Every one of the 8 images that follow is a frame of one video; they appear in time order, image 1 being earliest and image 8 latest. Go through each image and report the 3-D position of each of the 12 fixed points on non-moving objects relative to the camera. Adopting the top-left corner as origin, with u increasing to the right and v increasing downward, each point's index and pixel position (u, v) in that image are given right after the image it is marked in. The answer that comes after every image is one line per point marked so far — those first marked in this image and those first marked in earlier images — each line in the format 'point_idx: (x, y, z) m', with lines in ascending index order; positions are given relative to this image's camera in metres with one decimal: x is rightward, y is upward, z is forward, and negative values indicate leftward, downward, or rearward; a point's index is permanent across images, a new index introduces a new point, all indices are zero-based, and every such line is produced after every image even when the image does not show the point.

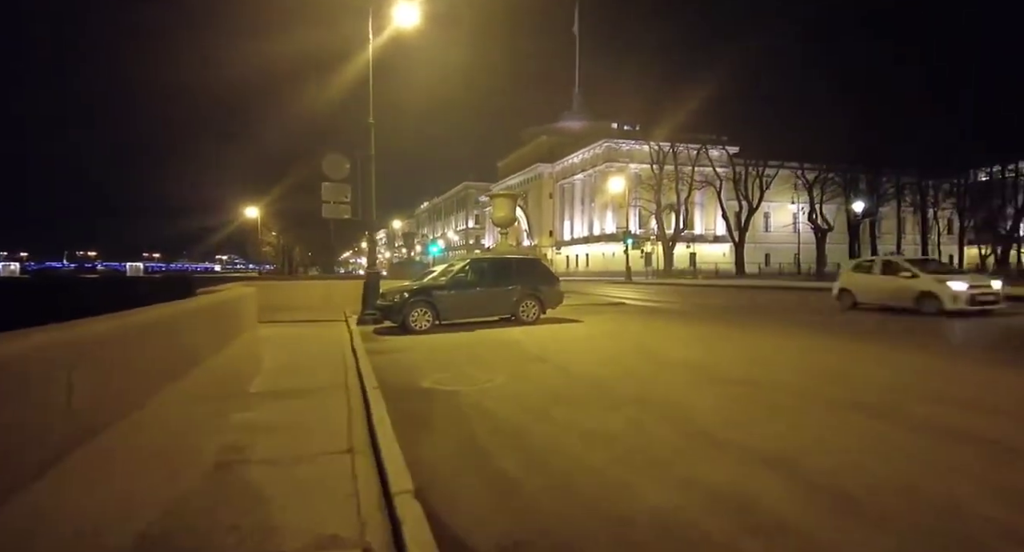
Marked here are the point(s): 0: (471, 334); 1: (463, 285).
0: (-1.0, -1.4, +13.0) m
1: (-1.2, -0.2, +13.6) m
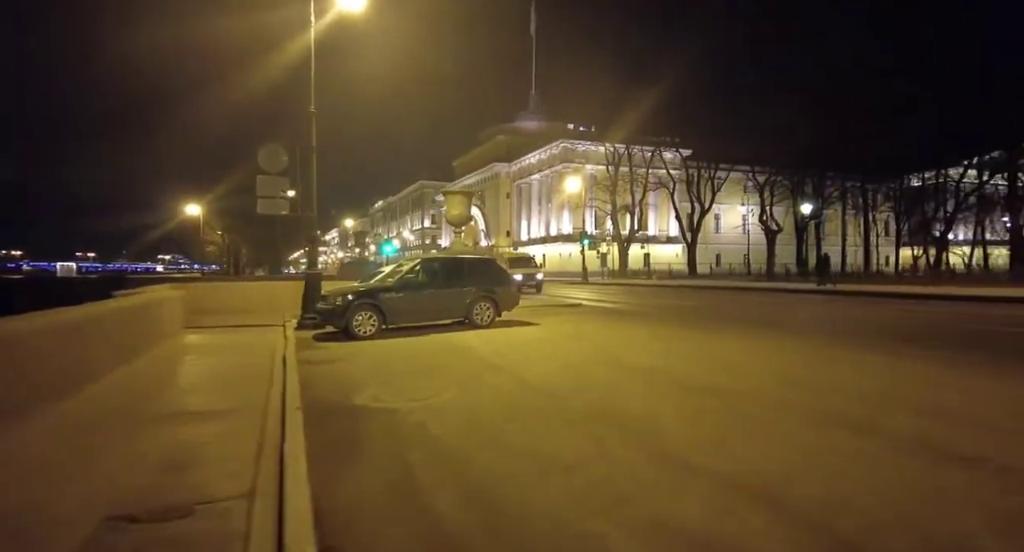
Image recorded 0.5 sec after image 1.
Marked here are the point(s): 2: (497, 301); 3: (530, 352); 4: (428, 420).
0: (-2.0, -1.4, +12.2) m
1: (-2.3, -0.3, +12.8) m
2: (-0.4, -0.6, +13.9) m
3: (+0.3, -1.5, +10.6) m
4: (-0.8, -1.4, +5.5) m
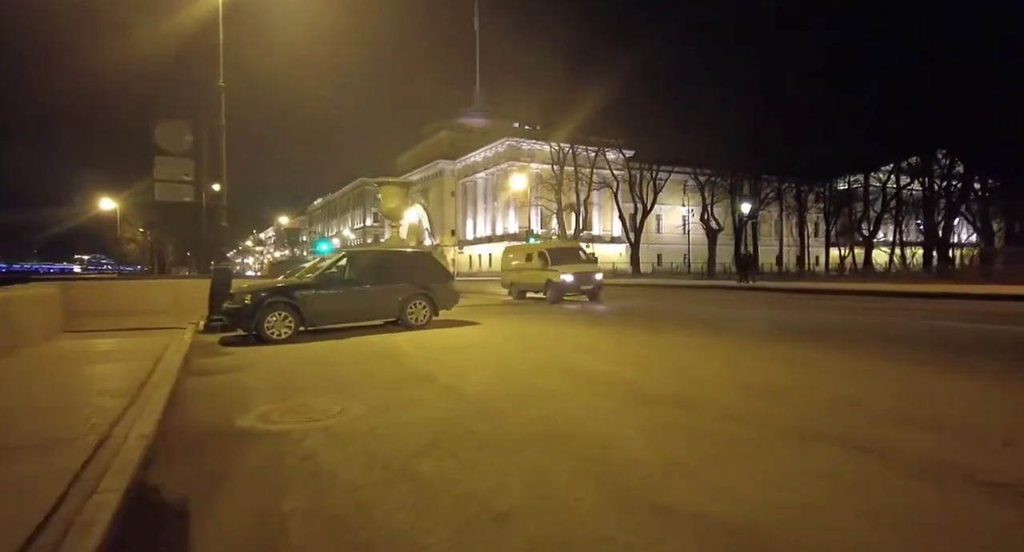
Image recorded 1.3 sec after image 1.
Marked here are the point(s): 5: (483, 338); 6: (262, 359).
0: (-3.2, -1.3, +10.8) m
1: (-3.6, -0.2, +11.4) m
2: (-1.8, -0.5, +12.8) m
3: (-0.8, -1.4, +9.5) m
4: (-1.4, -1.3, +4.3) m
5: (-0.7, -1.3, +12.0) m
6: (-4.1, -1.4, +9.1) m
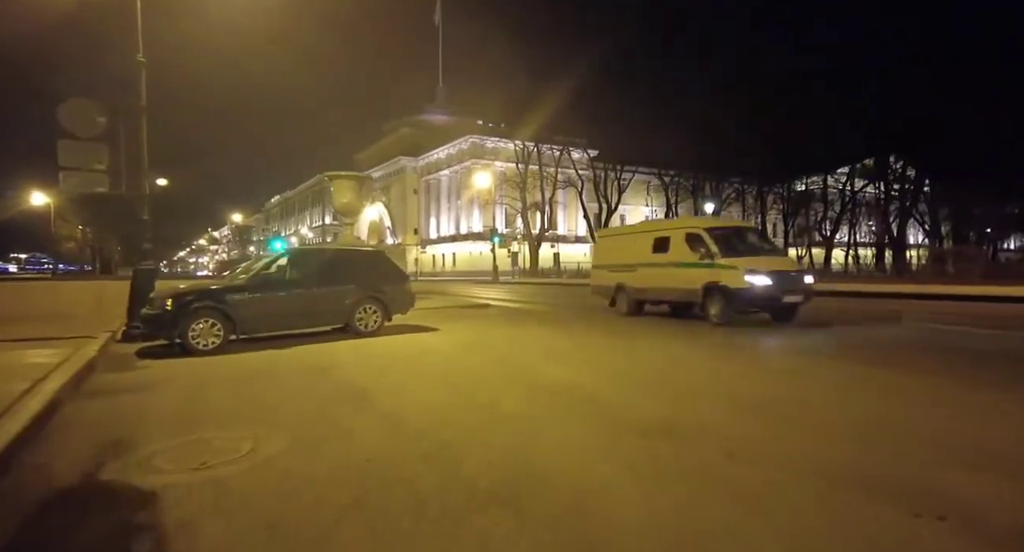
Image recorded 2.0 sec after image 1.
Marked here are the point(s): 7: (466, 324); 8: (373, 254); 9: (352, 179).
0: (-3.9, -1.3, +9.6) m
1: (-4.4, -0.2, +10.2) m
2: (-2.6, -0.6, +11.6) m
3: (-1.4, -1.4, +8.4) m
4: (-1.7, -1.3, +3.2) m
5: (-1.4, -1.4, +11.0) m
6: (-4.7, -1.4, +7.9) m
7: (-1.5, -1.4, +16.0) m
8: (-2.9, +0.5, +11.7) m
9: (-5.4, +3.4, +19.0) m
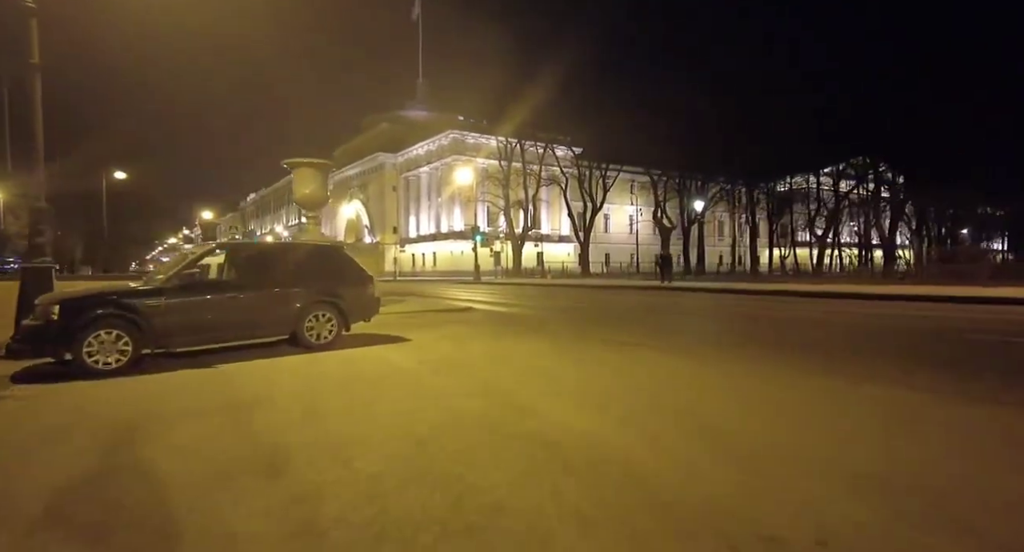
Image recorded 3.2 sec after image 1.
0: (-4.1, -1.3, +7.6) m
1: (-4.6, -0.2, +8.2) m
2: (-2.9, -0.6, +9.7) m
3: (-1.6, -1.4, +6.5) m
4: (-1.7, -1.3, +1.3) m
5: (-1.7, -1.4, +9.1) m
6: (-4.8, -1.4, +5.9) m
7: (-1.9, -1.4, +14.1) m
8: (-3.2, +0.5, +9.7) m
9: (-5.9, +3.3, +16.9) m
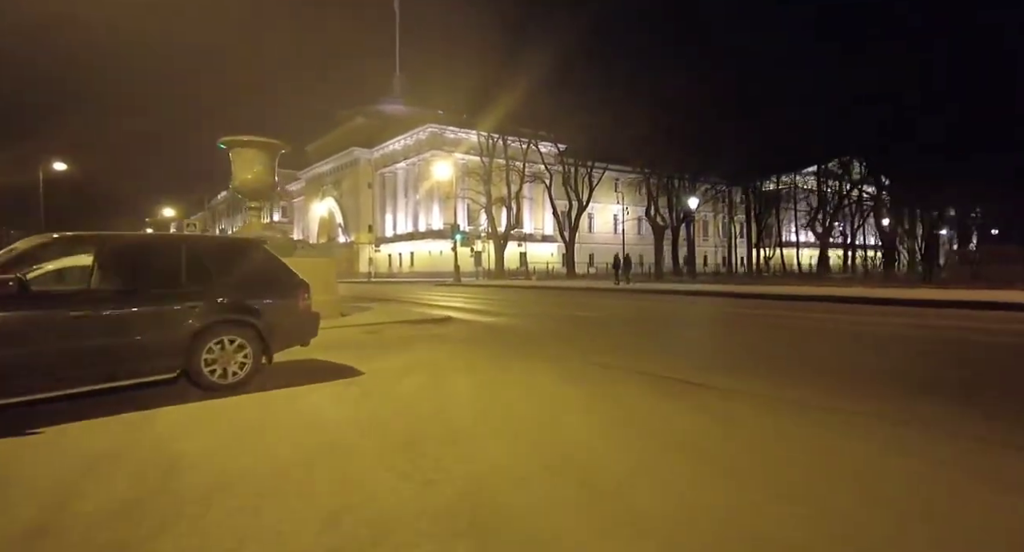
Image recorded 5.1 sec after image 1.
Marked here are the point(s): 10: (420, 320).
0: (-4.1, -1.4, +4.7) m
1: (-4.6, -0.3, +5.2) m
2: (-3.0, -0.7, +6.8) m
3: (-1.5, -1.5, +3.7) m
4: (-1.5, -1.4, -1.5) m
5: (-1.7, -1.5, +6.2) m
6: (-4.8, -1.5, +2.9) m
7: (-2.1, -1.5, +11.3) m
8: (-3.2, +0.4, +6.8) m
9: (-6.3, +3.3, +13.9) m
10: (-2.7, -1.3, +16.7) m
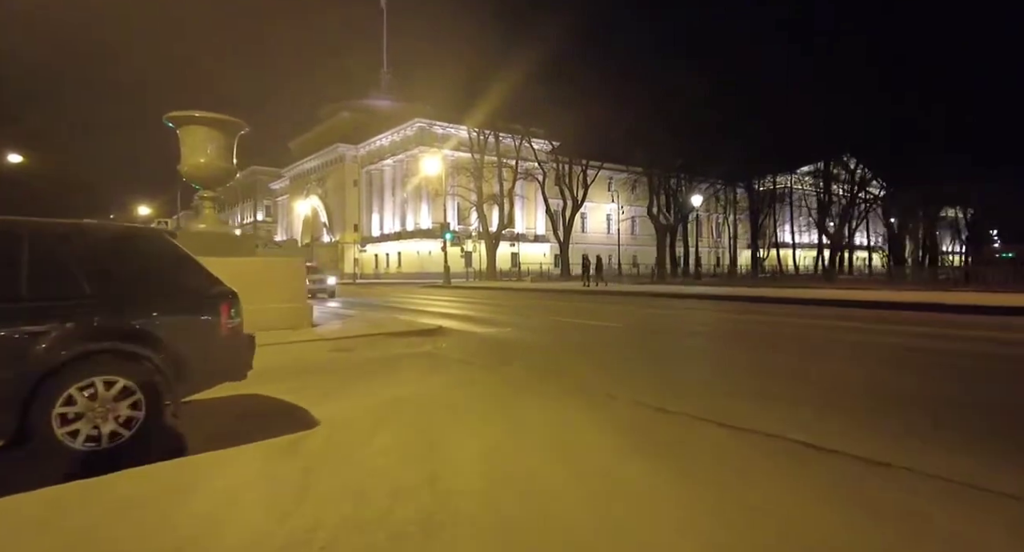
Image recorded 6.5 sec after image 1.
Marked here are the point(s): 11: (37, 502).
0: (-3.9, -1.5, +2.5) m
1: (-4.3, -0.3, +3.0) m
2: (-2.8, -0.7, +4.6) m
3: (-1.3, -1.6, +1.5) m
4: (-1.1, -1.5, -3.7) m
5: (-1.5, -1.5, +4.0) m
6: (-4.5, -1.5, +0.7) m
7: (-2.0, -1.6, +9.1) m
8: (-3.0, +0.3, +4.6) m
9: (-6.2, +3.2, +11.7) m
10: (-2.7, -1.4, +14.5) m
11: (-2.8, -1.5, +3.5) m
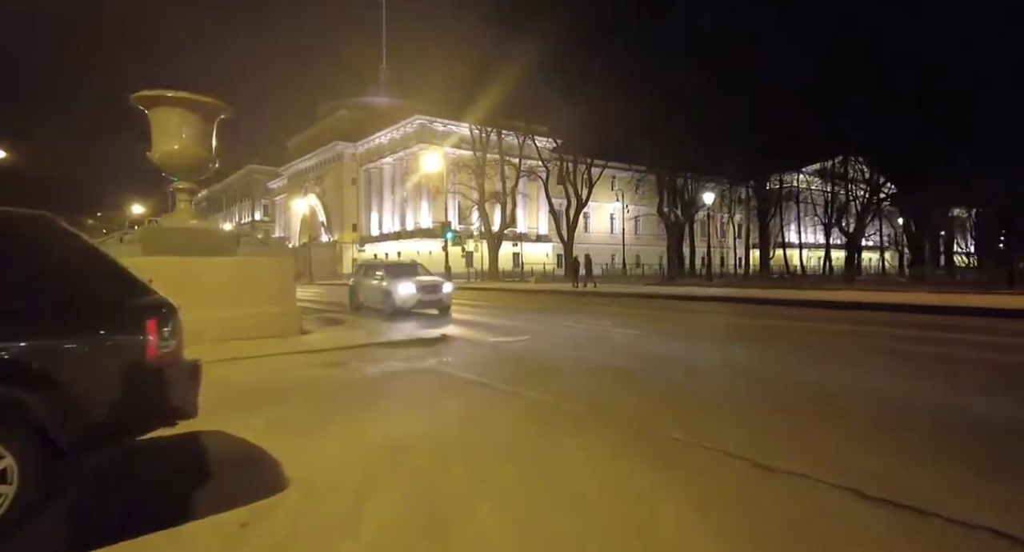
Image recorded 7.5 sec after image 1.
0: (-3.6, -1.5, +1.1) m
1: (-4.1, -0.4, +1.7) m
2: (-2.5, -0.7, +3.3) m
3: (-1.0, -1.6, +0.2) m
4: (-0.8, -1.5, -5.0) m
5: (-1.2, -1.5, +2.7) m
6: (-4.2, -1.6, -0.7) m
7: (-1.7, -1.6, +7.7) m
8: (-2.8, +0.3, +3.3) m
9: (-5.9, +3.2, +10.3) m
10: (-2.4, -1.4, +13.2) m
11: (-2.5, -1.5, +2.1) m
